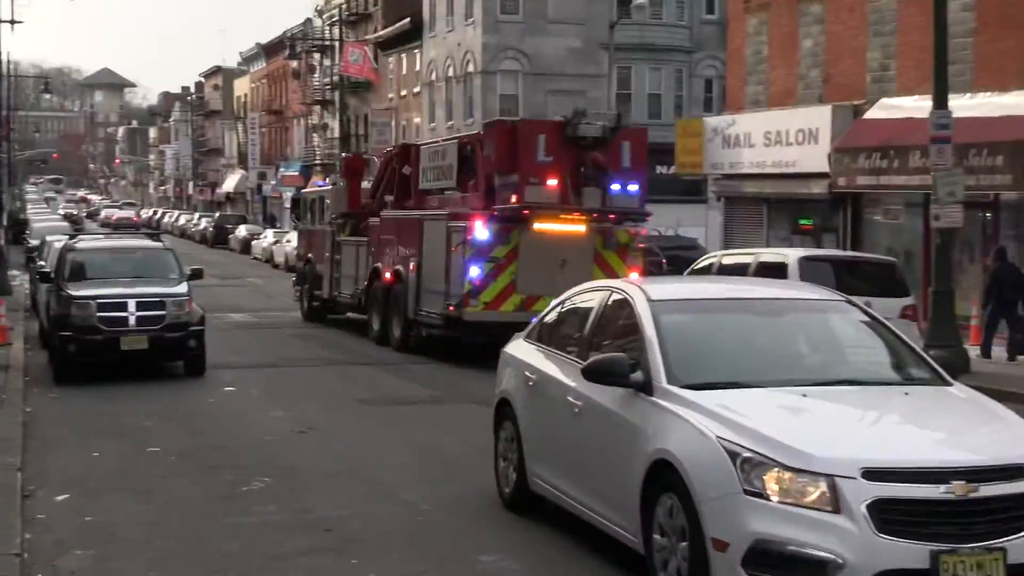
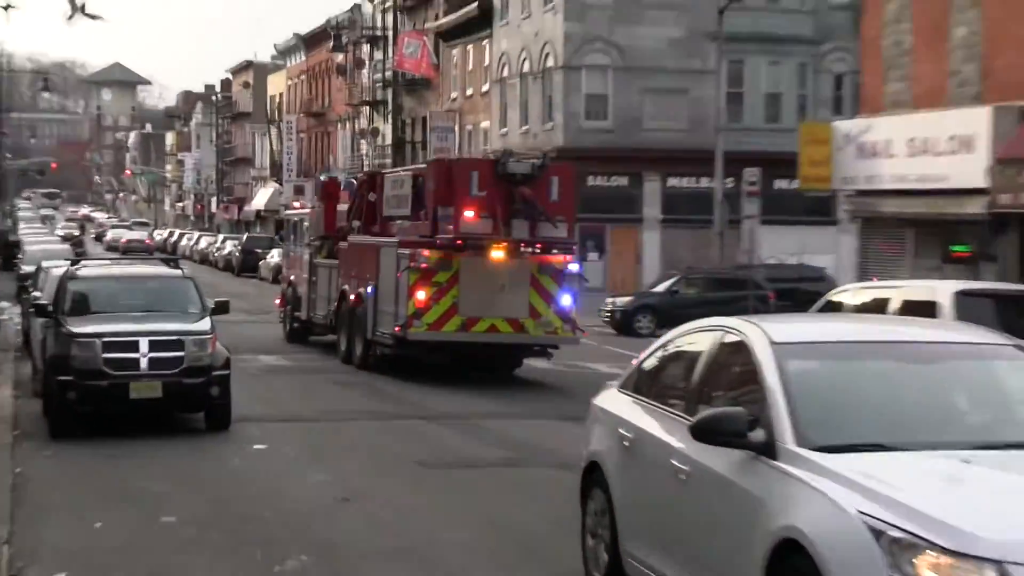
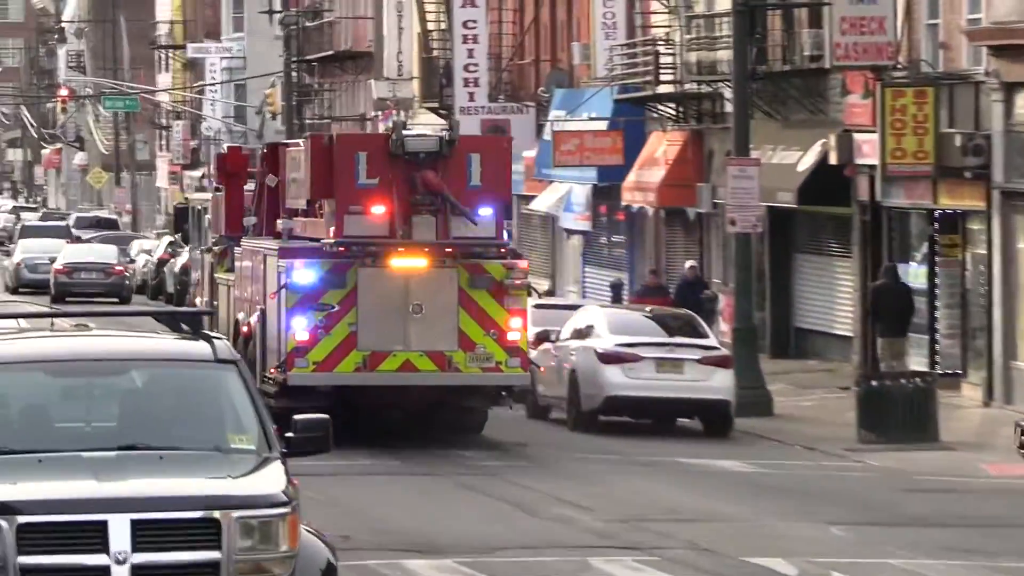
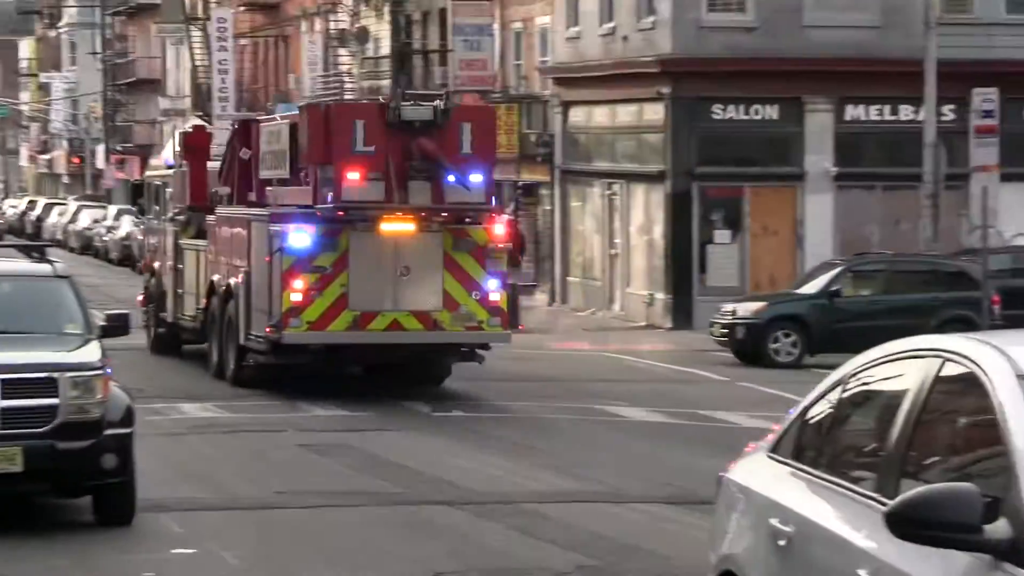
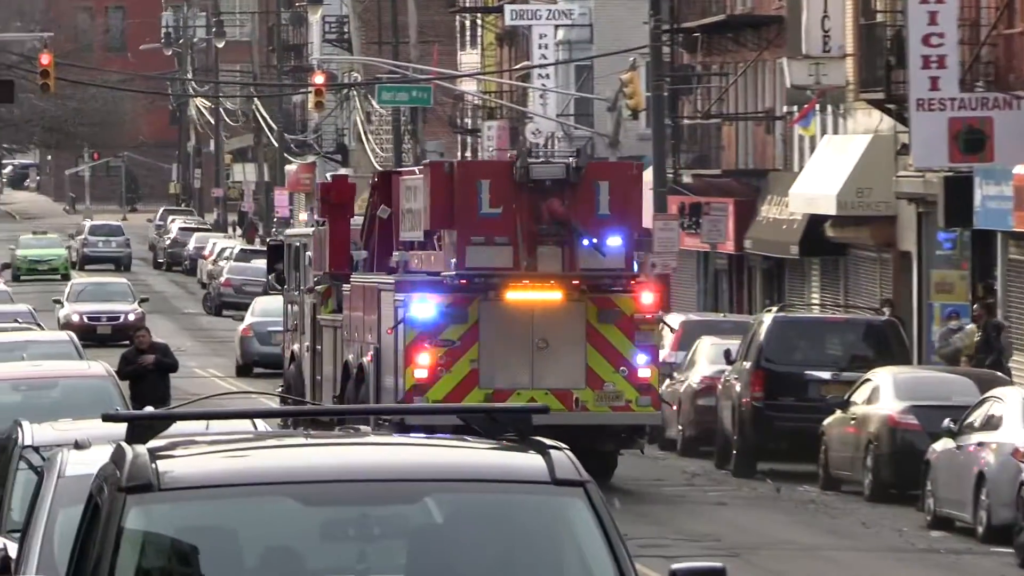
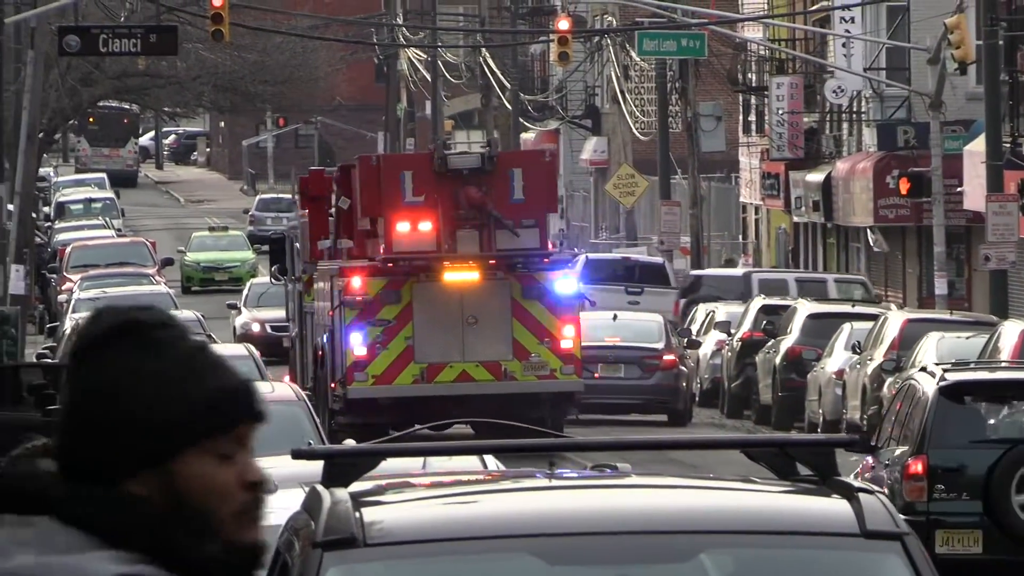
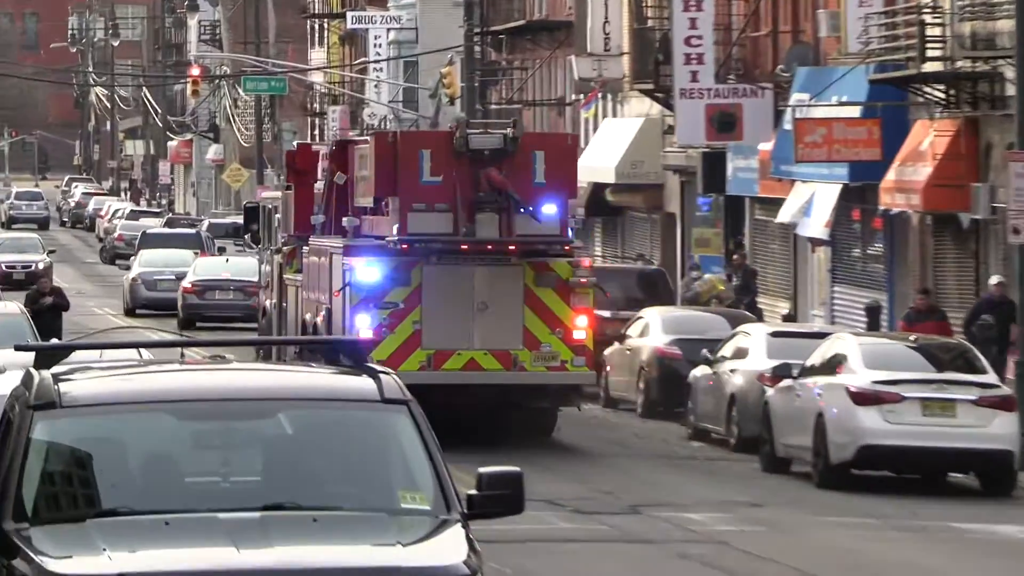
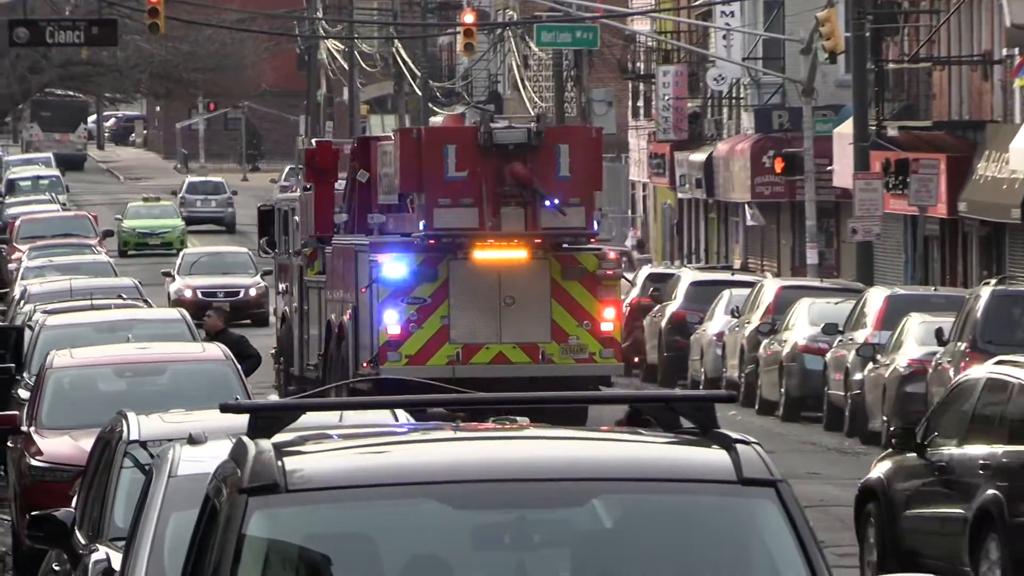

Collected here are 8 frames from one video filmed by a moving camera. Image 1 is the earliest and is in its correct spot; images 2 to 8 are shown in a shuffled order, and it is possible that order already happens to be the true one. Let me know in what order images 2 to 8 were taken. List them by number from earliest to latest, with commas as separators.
2, 4, 3, 7, 5, 8, 6
